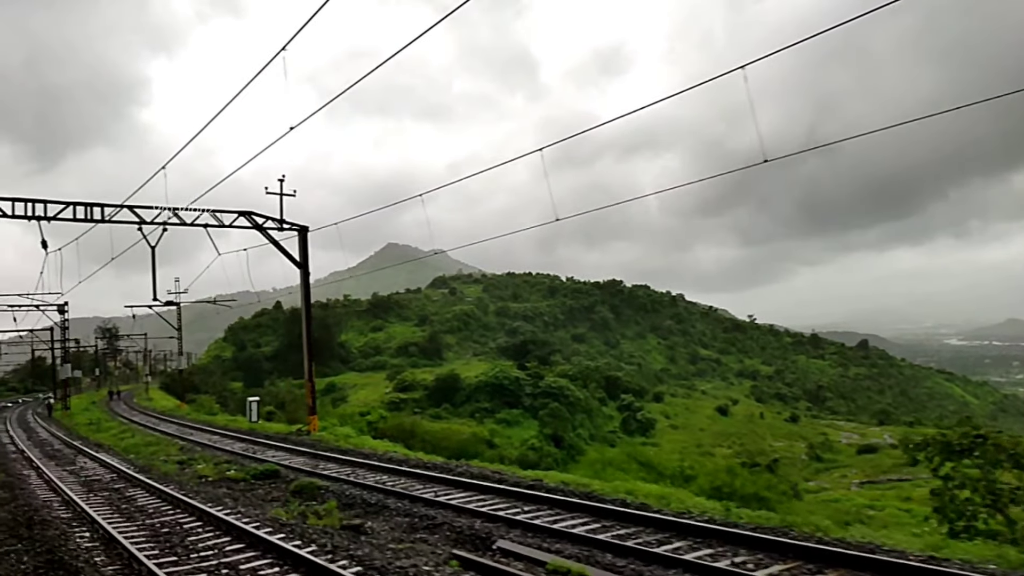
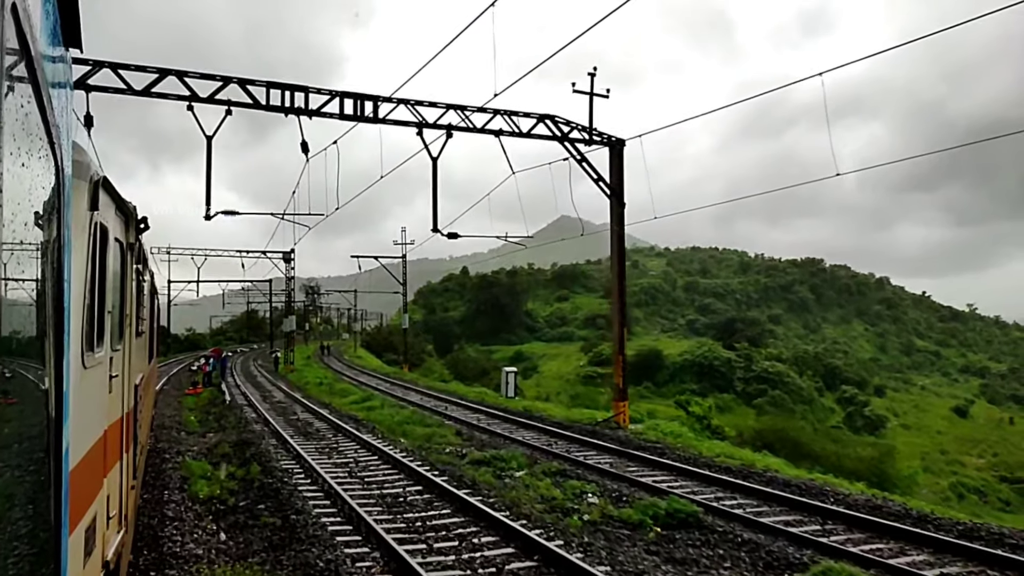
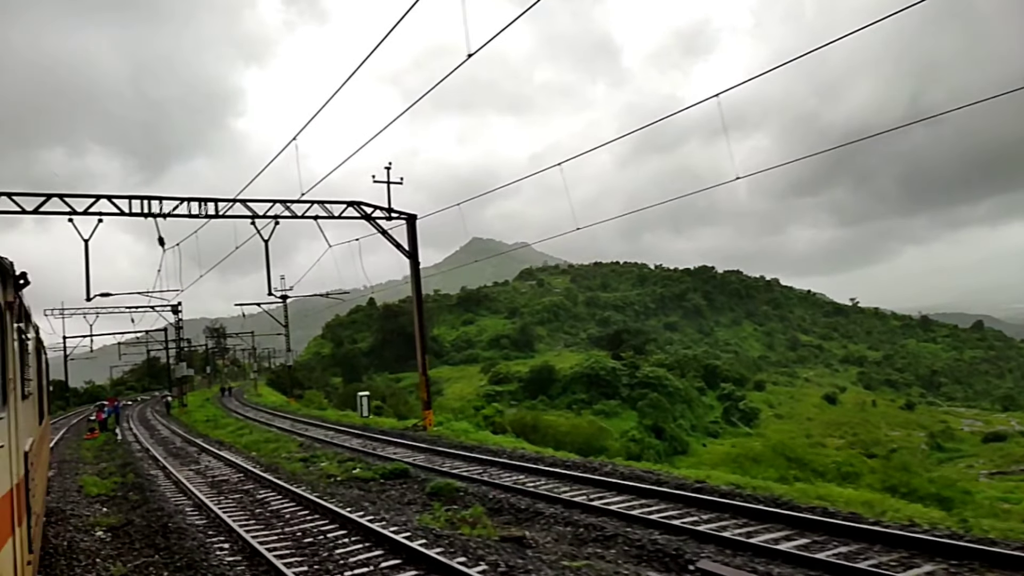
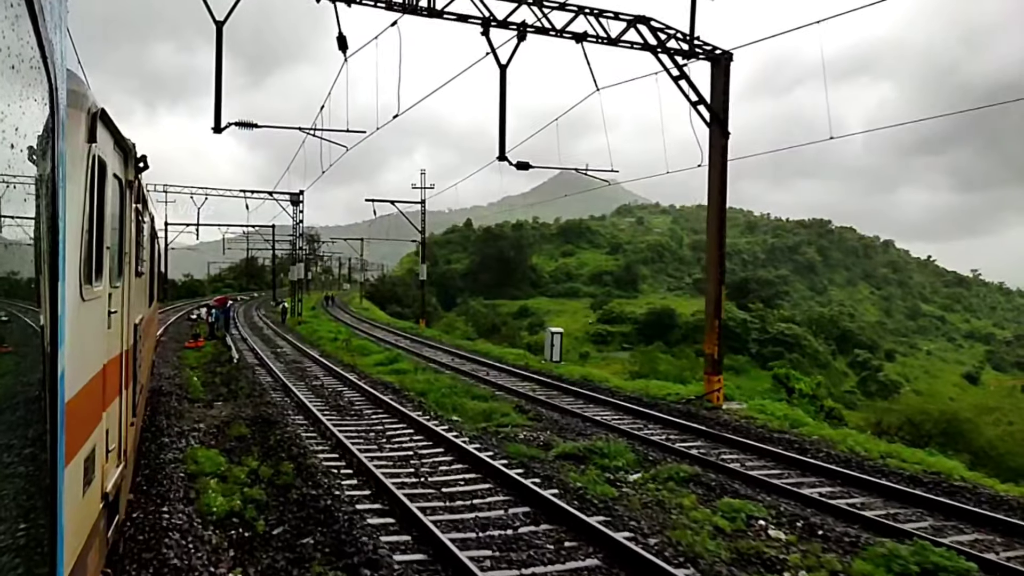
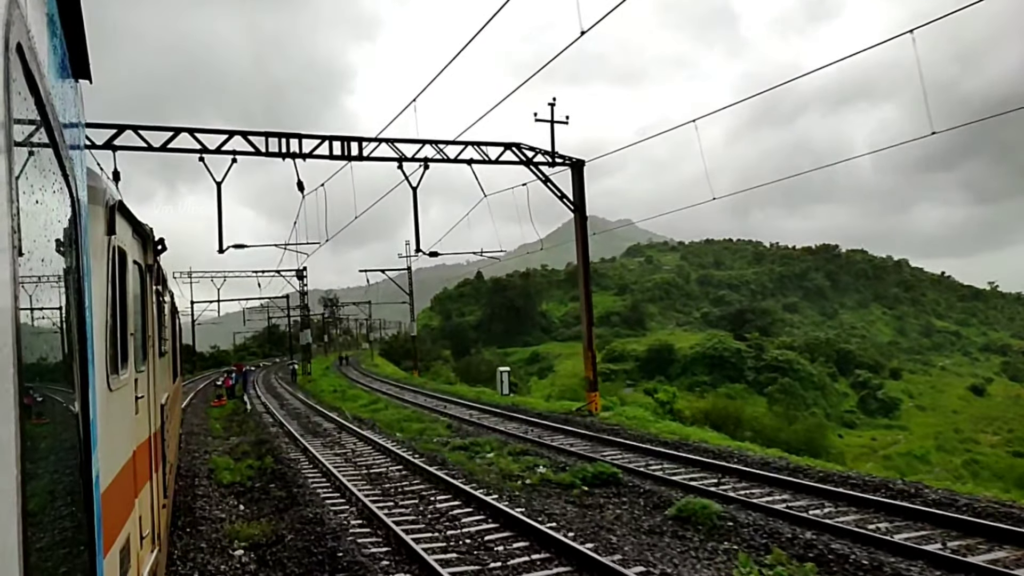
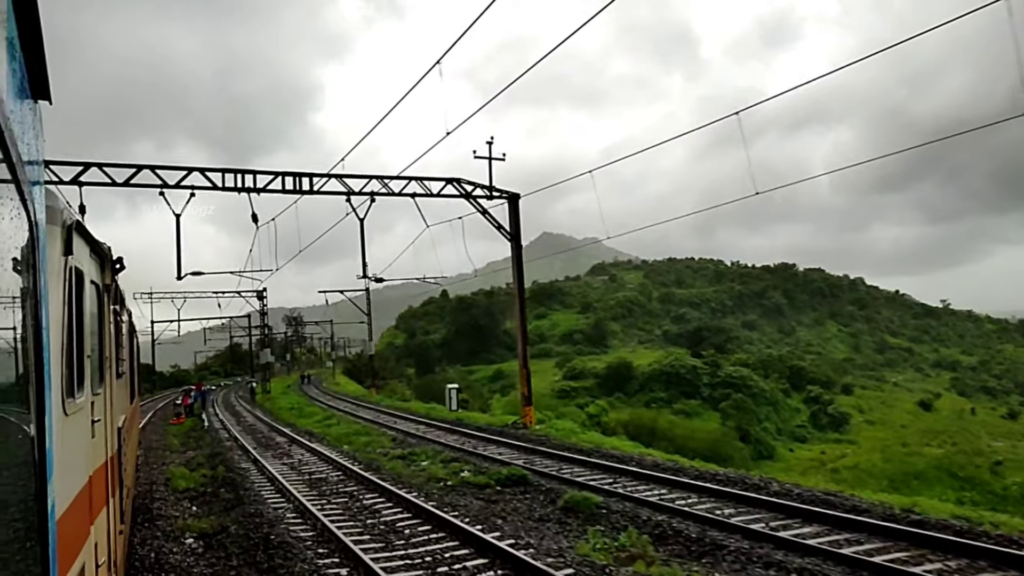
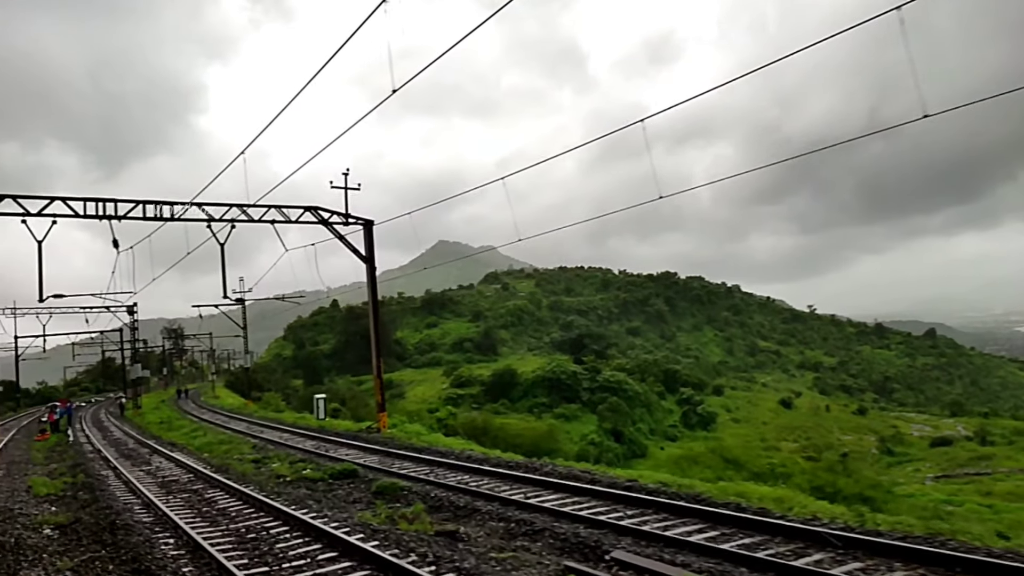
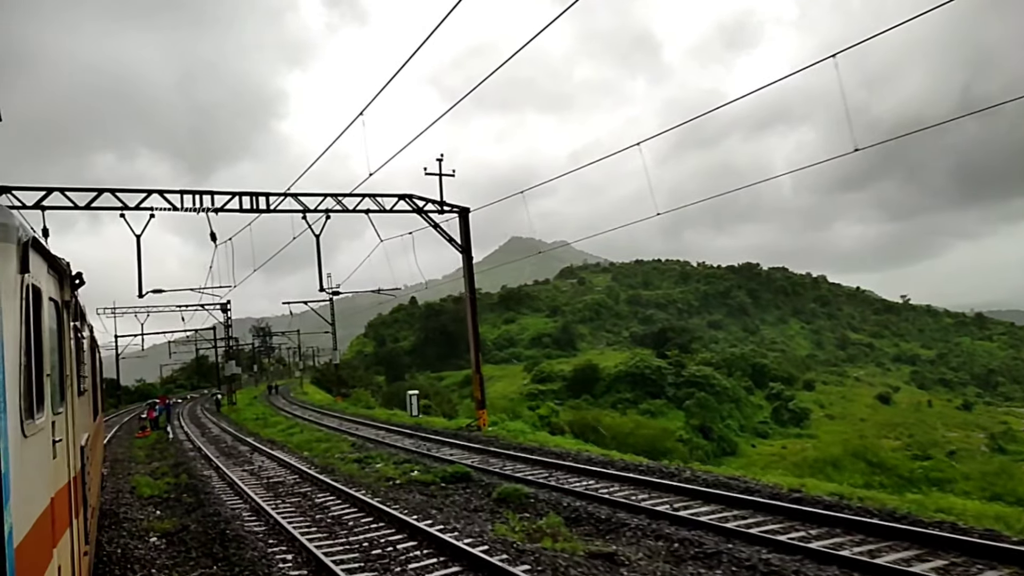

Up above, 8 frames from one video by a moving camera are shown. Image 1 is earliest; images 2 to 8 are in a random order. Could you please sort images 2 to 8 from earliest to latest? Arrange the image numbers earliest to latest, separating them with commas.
7, 3, 8, 6, 5, 2, 4
